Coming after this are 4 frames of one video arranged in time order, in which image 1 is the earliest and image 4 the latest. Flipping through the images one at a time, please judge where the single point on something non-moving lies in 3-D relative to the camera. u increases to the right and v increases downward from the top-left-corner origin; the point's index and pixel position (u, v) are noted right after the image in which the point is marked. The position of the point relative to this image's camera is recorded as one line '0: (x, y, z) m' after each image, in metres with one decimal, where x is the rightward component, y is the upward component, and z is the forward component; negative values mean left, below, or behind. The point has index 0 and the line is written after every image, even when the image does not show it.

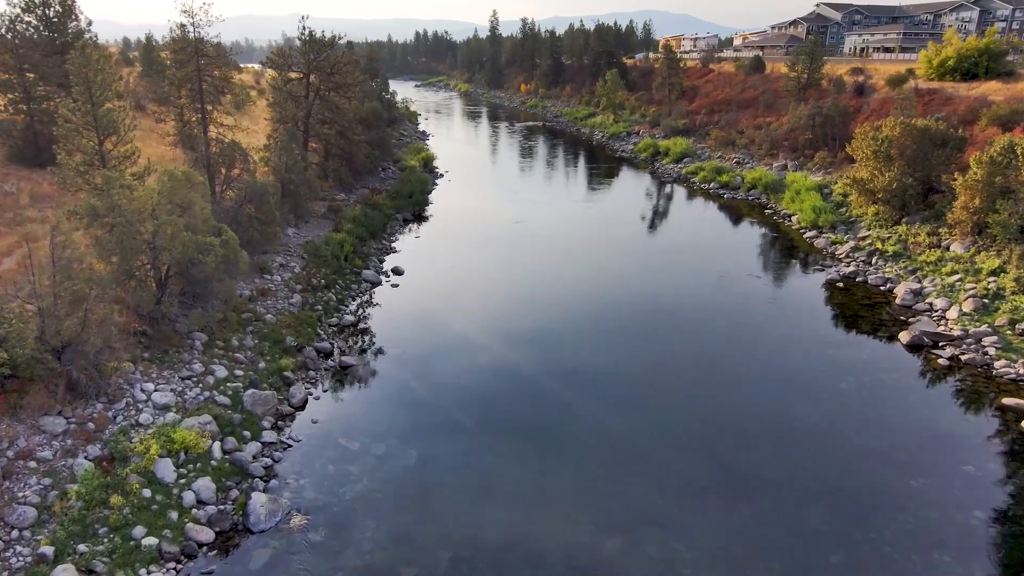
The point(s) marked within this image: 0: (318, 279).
0: (-4.2, +0.2, +16.1) m
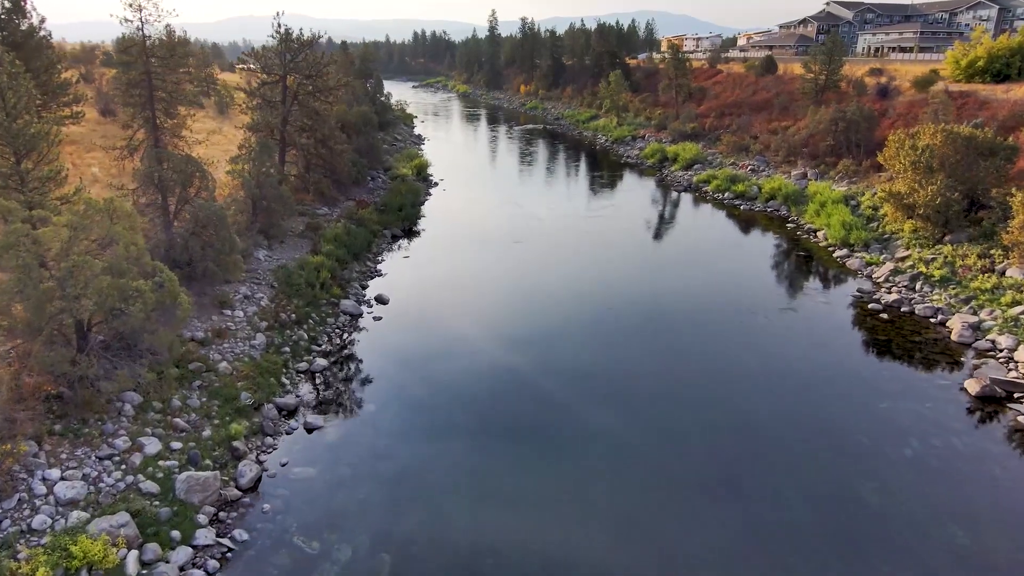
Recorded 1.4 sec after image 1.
0: (-4.2, -0.4, +14.0) m
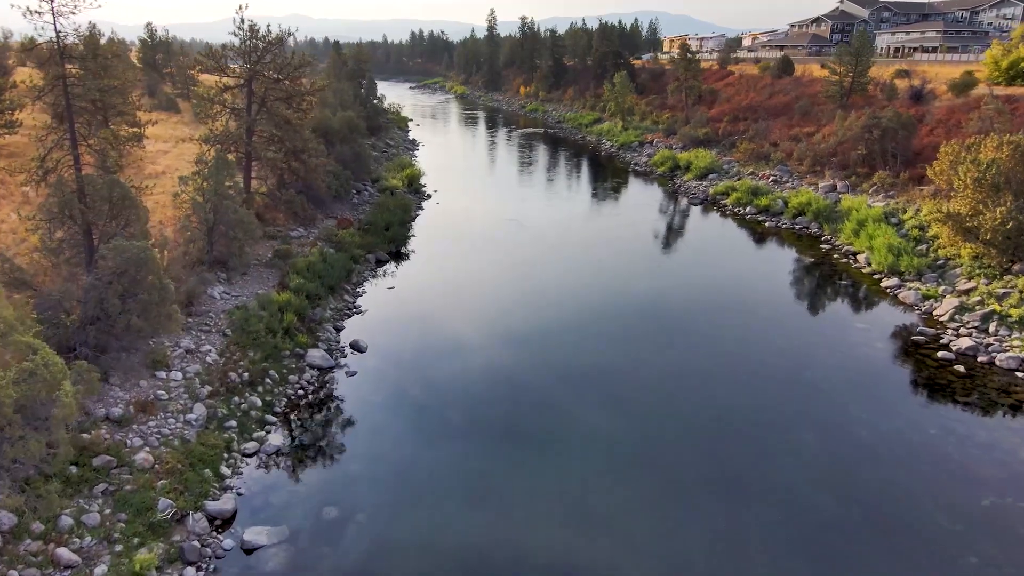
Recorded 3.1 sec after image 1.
0: (-4.1, -1.2, +11.5) m
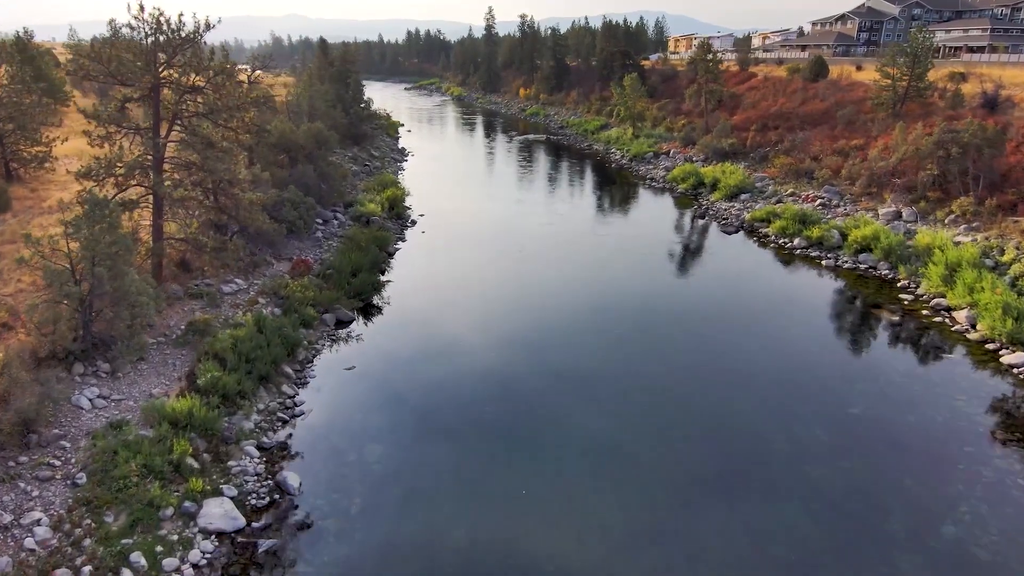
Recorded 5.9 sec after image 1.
0: (-4.1, -2.6, +7.2) m
